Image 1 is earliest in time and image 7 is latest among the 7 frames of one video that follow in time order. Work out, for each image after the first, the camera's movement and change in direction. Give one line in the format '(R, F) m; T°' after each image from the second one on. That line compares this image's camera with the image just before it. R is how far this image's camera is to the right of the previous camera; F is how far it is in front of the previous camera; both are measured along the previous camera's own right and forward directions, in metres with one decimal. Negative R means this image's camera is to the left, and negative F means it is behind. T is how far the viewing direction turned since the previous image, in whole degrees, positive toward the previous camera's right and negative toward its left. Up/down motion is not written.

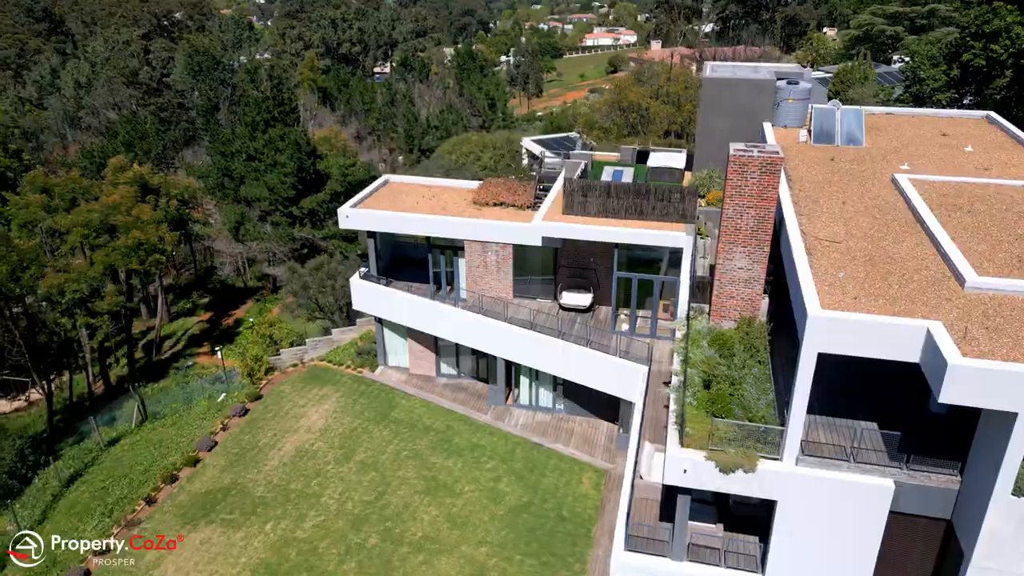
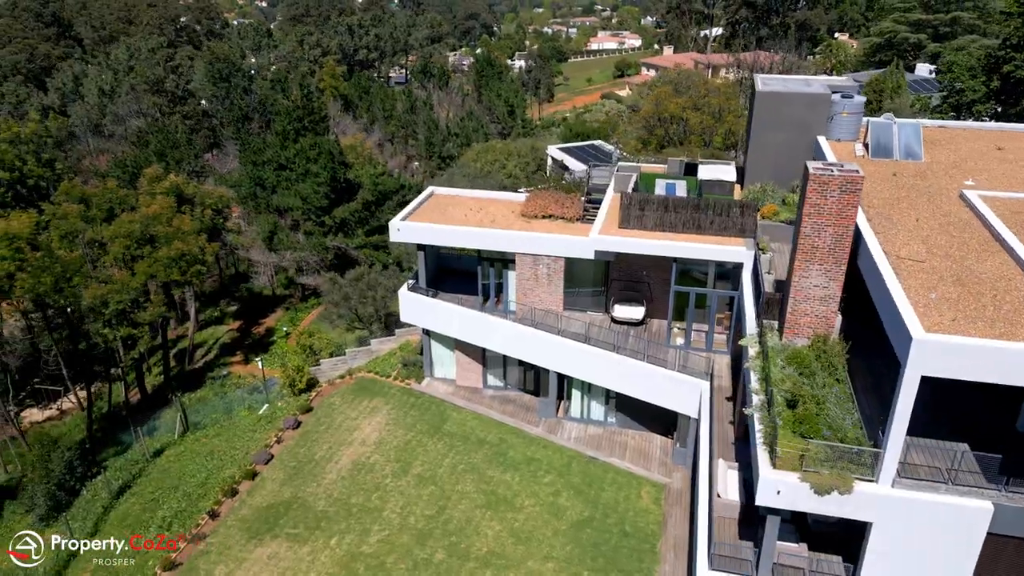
(-1.3, 0.0) m; 0°
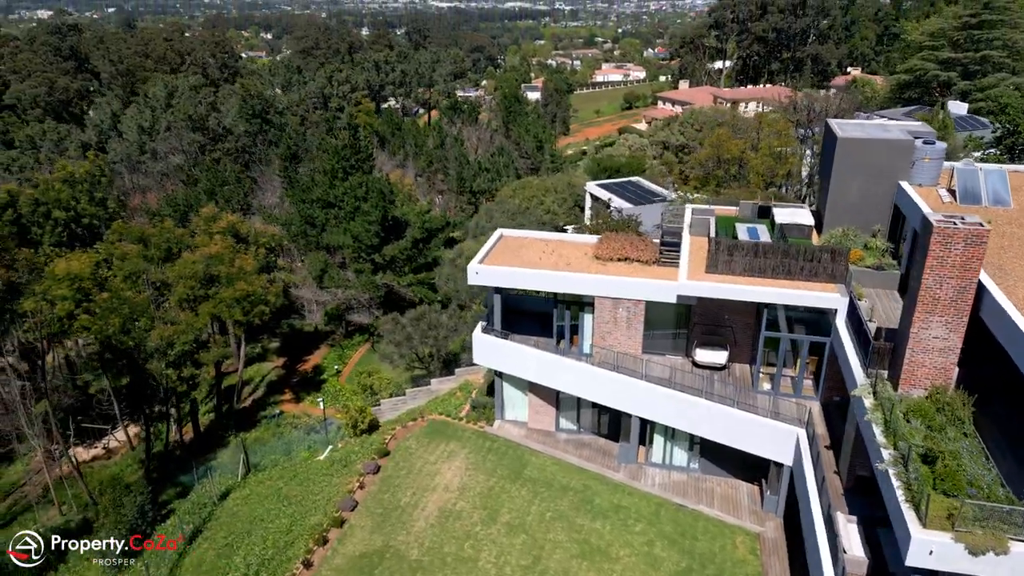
(-2.1, 0.0) m; 0°
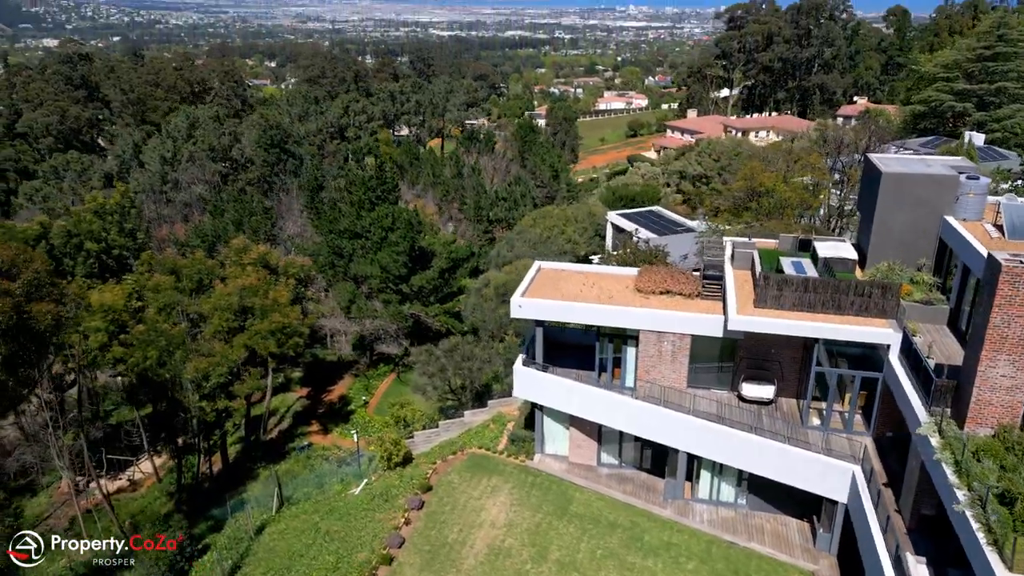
(-1.2, 0.0) m; 0°
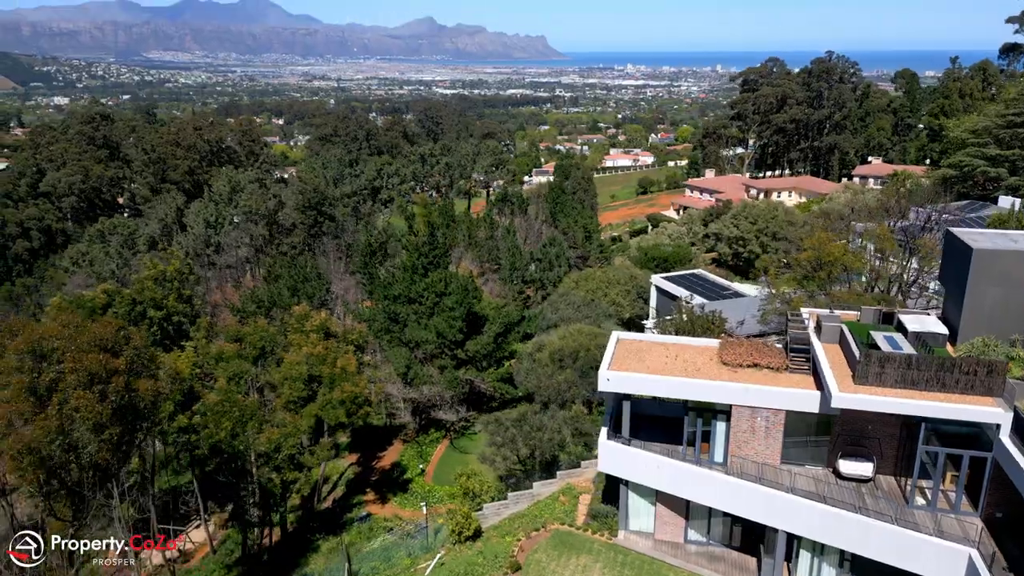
(-2.3, -0.1) m; 0°
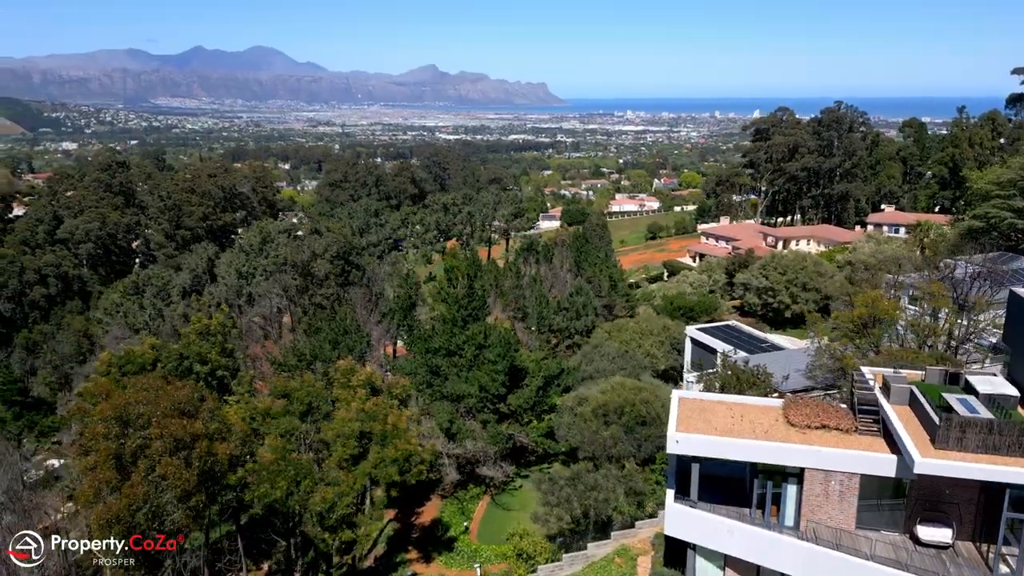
(-1.8, -0.1) m; 0°
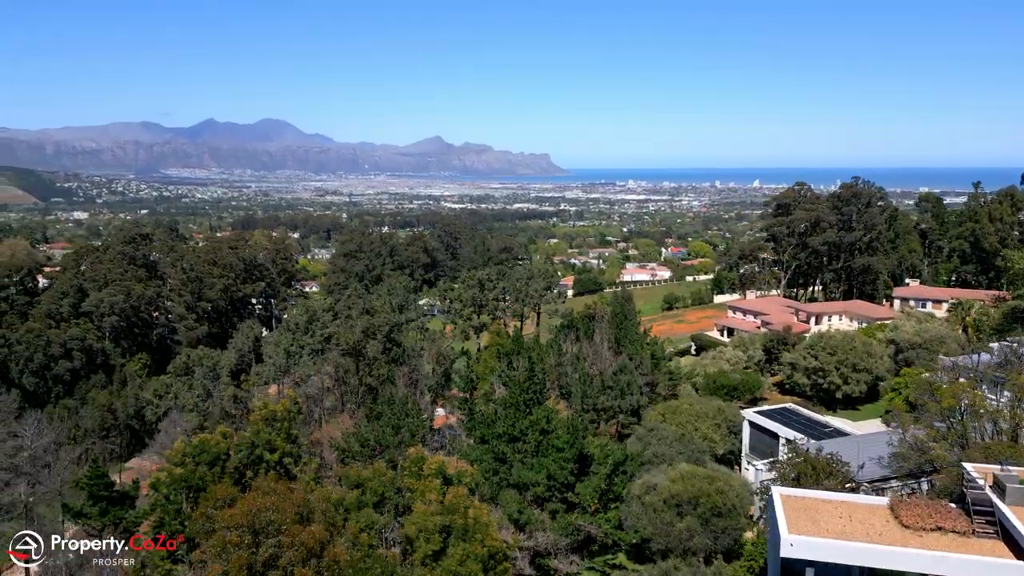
(-2.7, -0.2) m; -1°
